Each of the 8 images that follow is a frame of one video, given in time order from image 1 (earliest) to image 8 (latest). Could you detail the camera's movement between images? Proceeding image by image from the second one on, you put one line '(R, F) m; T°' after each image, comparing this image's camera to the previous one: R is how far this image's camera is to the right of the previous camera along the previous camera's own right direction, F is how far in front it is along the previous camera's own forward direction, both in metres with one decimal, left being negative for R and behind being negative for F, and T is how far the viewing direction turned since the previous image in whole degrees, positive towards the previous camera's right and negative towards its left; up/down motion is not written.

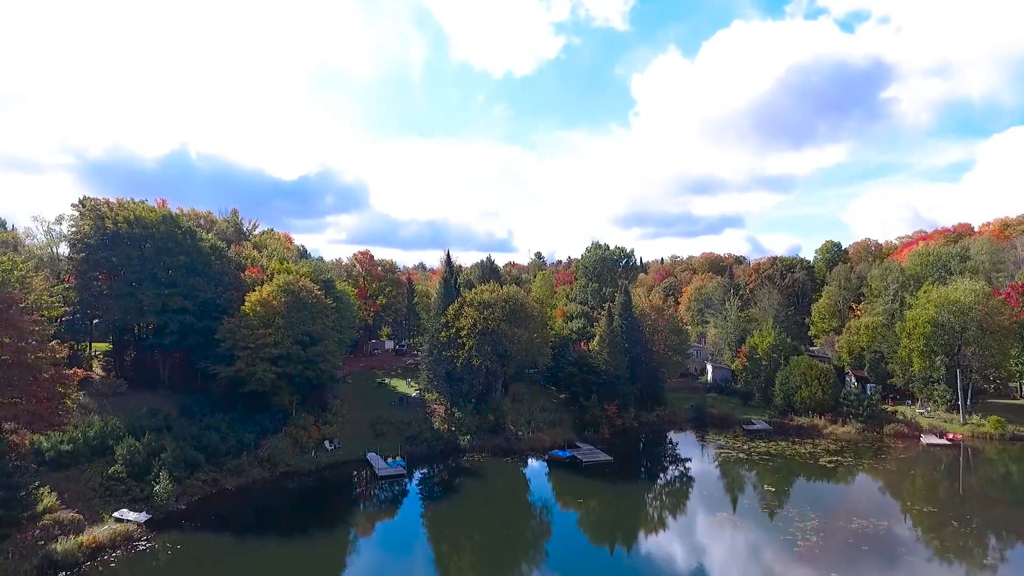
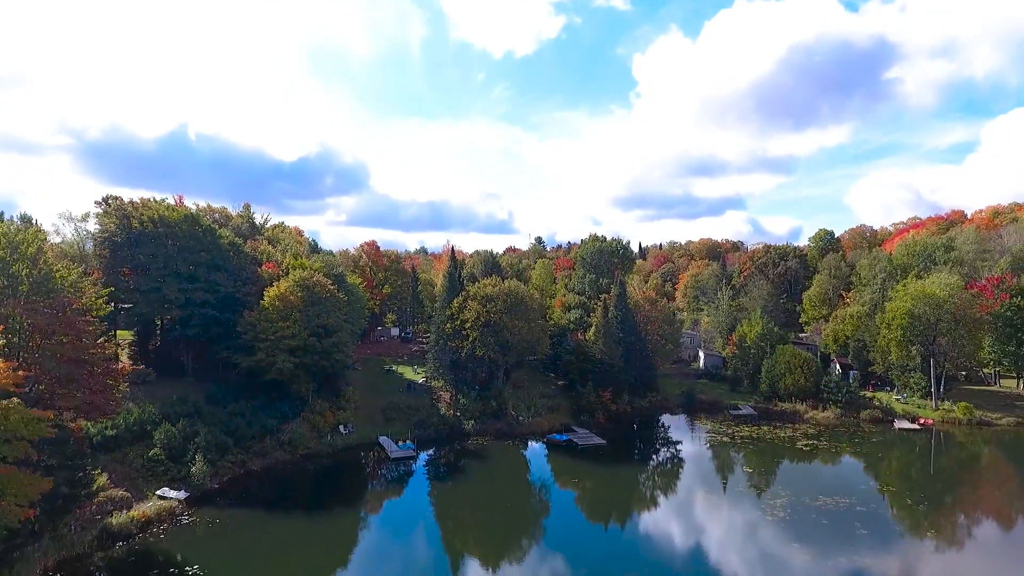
(0.0, -2.2) m; 0°
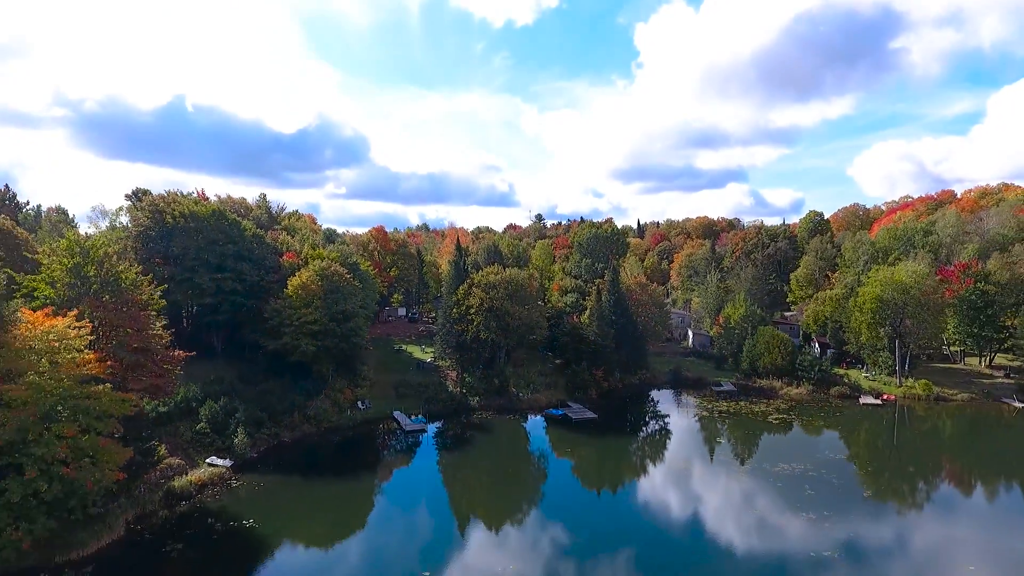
(0.0, -3.4) m; 0°
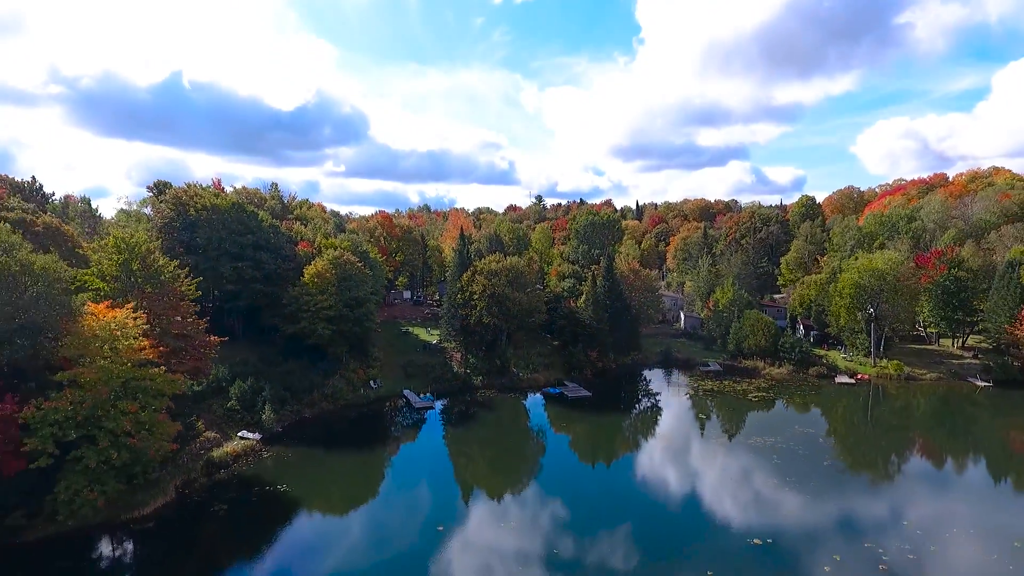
(0.0, -2.9) m; 0°
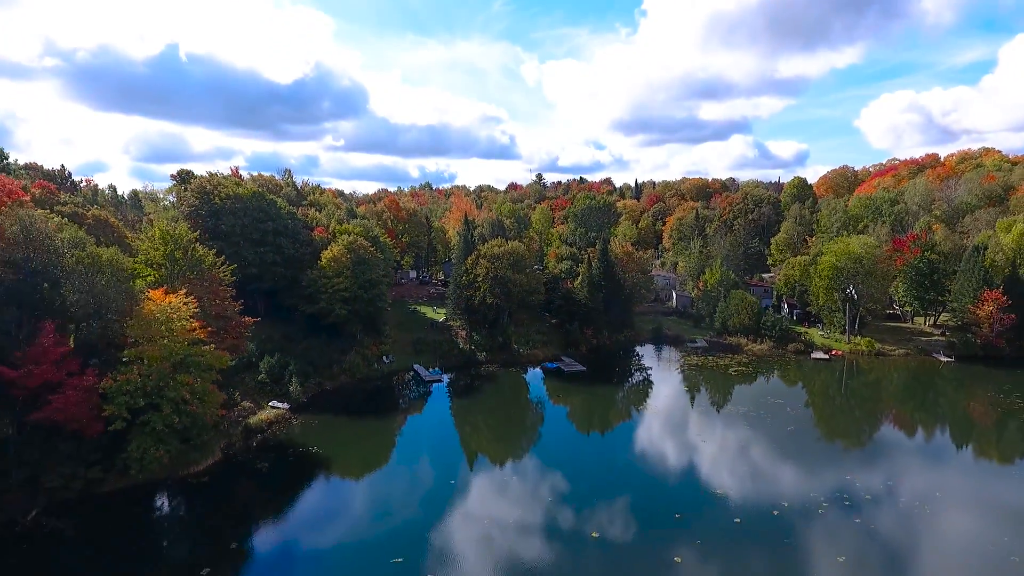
(-0.1, -3.5) m; 0°
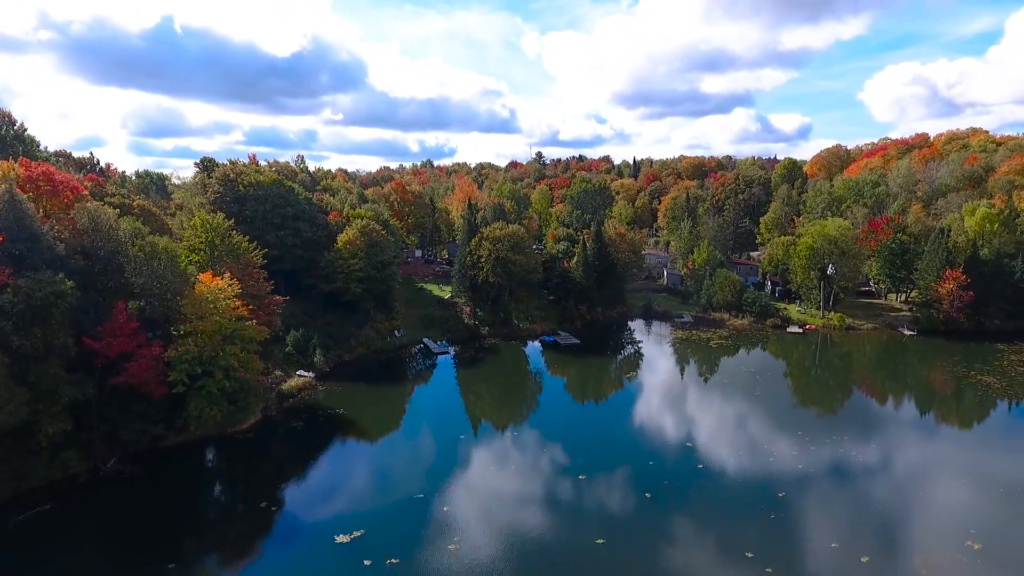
(0.0, -4.1) m; 0°
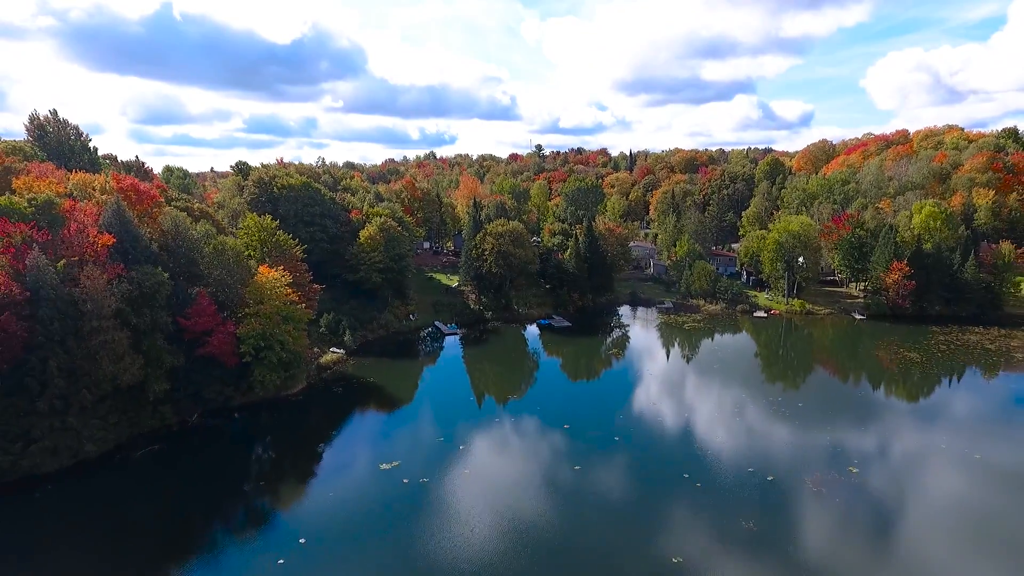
(0.0, -7.1) m; 0°
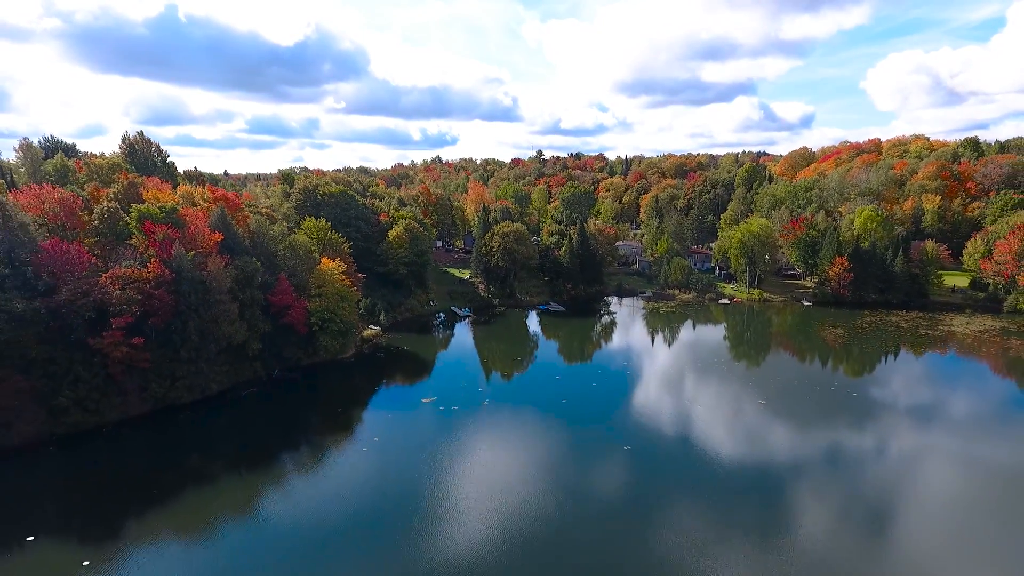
(-0.3, -11.1) m; 0°
